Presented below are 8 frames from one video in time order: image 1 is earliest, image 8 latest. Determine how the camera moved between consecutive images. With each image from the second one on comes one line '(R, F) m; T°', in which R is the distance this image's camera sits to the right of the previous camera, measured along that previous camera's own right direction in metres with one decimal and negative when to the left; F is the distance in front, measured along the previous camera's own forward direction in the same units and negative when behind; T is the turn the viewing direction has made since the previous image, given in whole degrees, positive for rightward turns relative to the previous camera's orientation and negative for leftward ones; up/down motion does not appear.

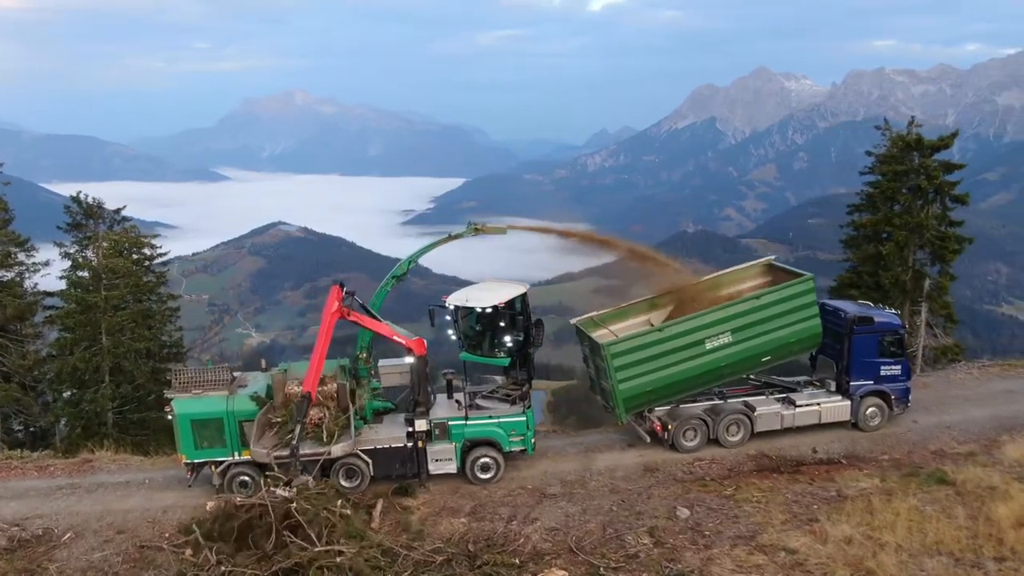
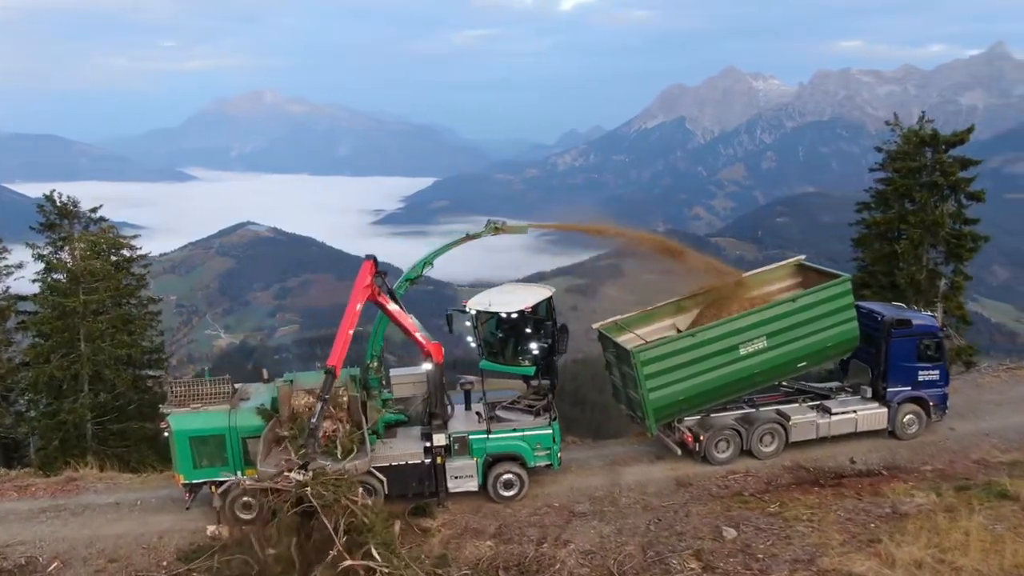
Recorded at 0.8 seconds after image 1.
(-0.6, +0.8) m; +2°
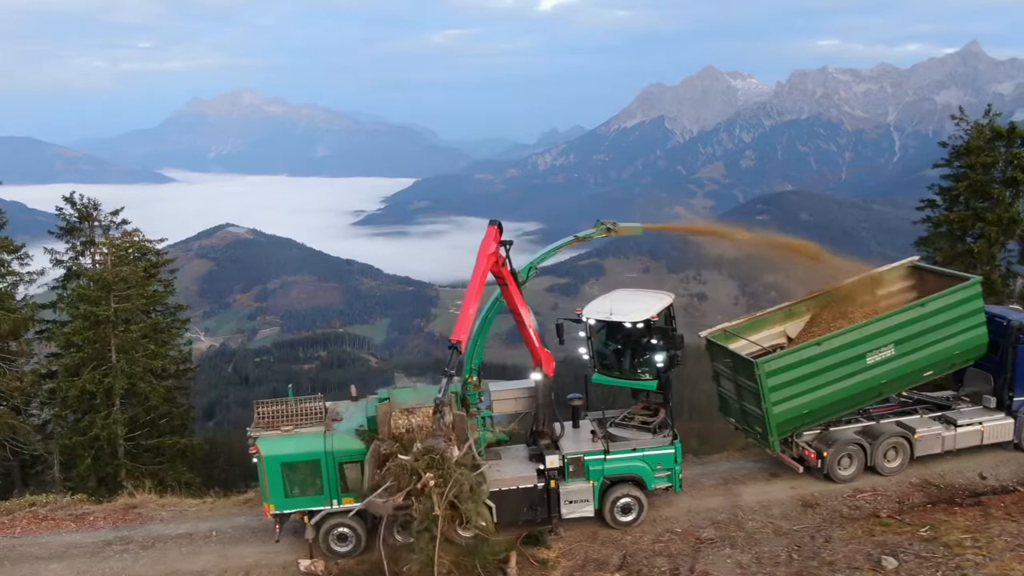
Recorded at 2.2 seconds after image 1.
(-1.6, +0.9) m; +1°
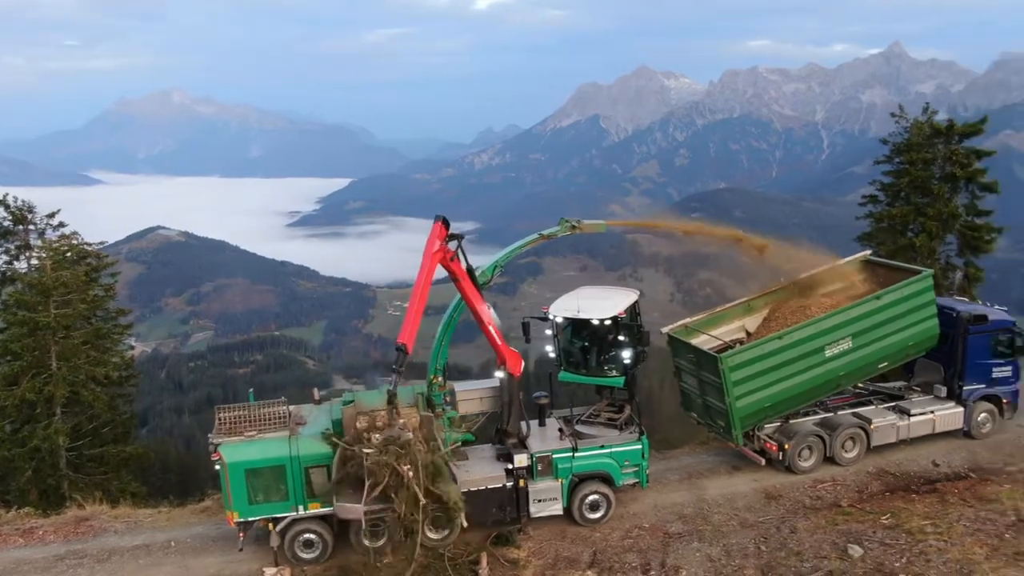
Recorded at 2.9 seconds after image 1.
(-0.2, +0.1) m; +4°
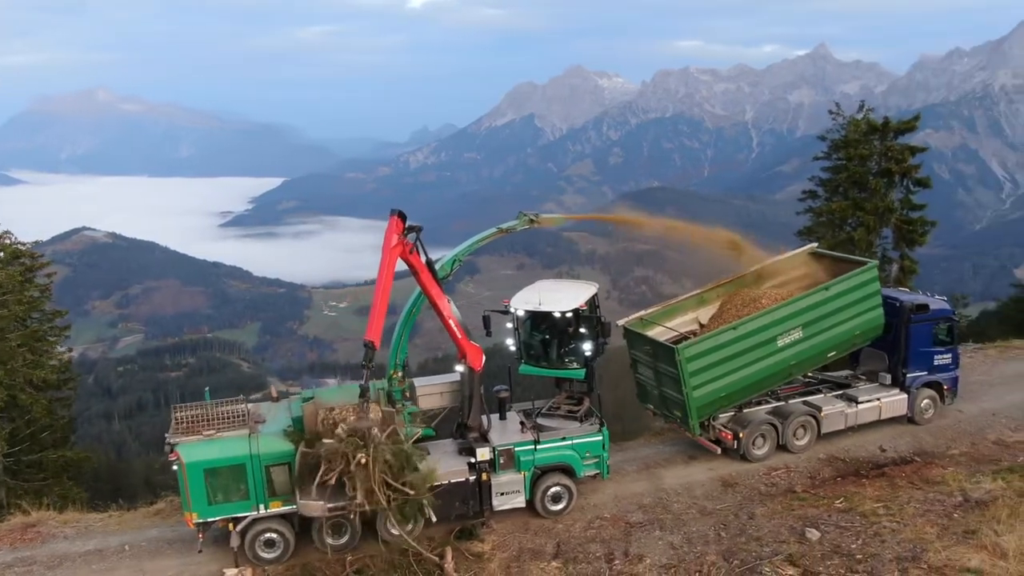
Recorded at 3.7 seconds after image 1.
(-0.1, 0.0) m; +4°
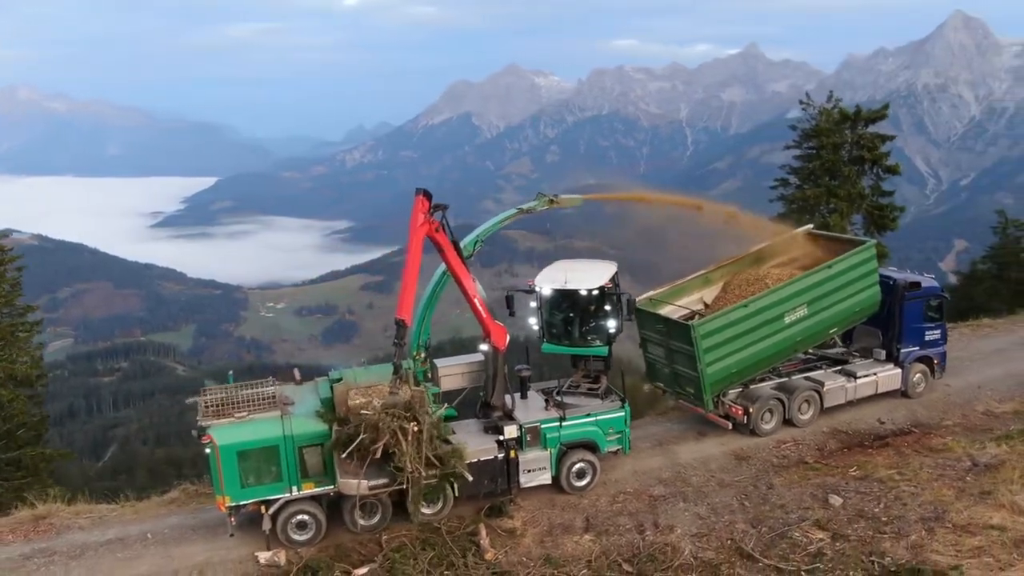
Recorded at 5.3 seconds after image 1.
(-0.9, 0.0) m; +4°
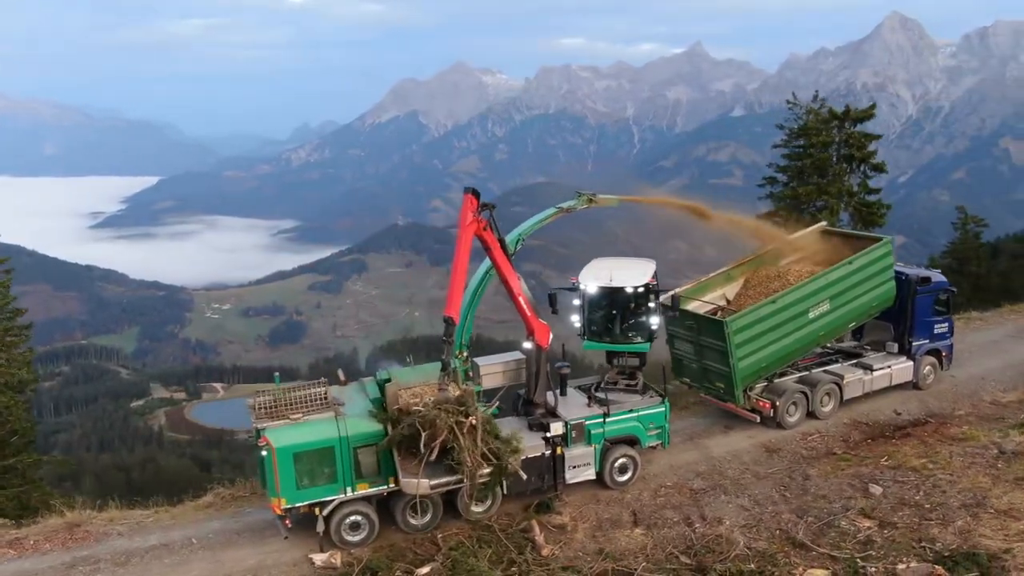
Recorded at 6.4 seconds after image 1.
(-1.0, 0.0) m; +3°
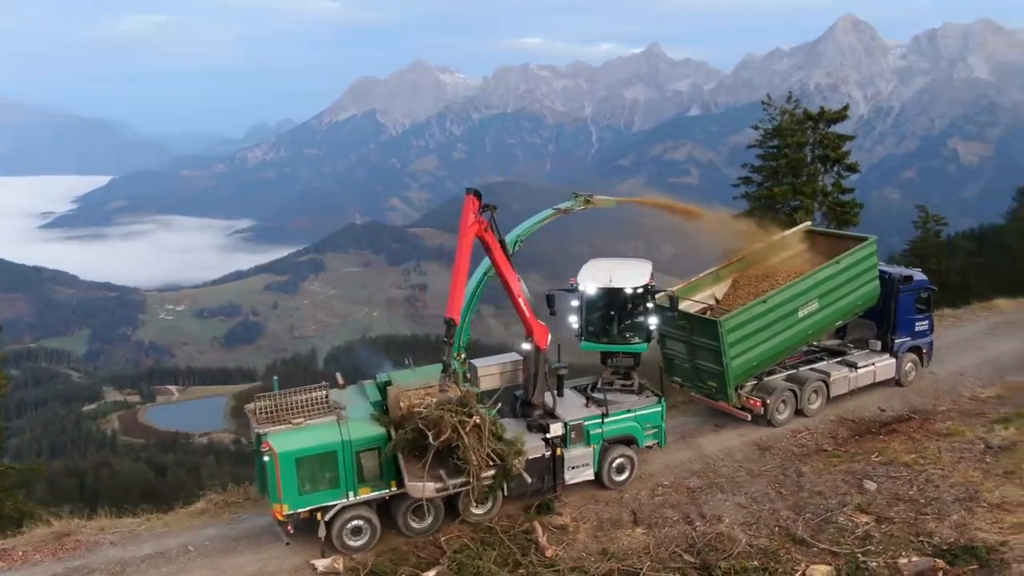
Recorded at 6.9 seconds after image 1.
(-0.4, 0.0) m; +2°
